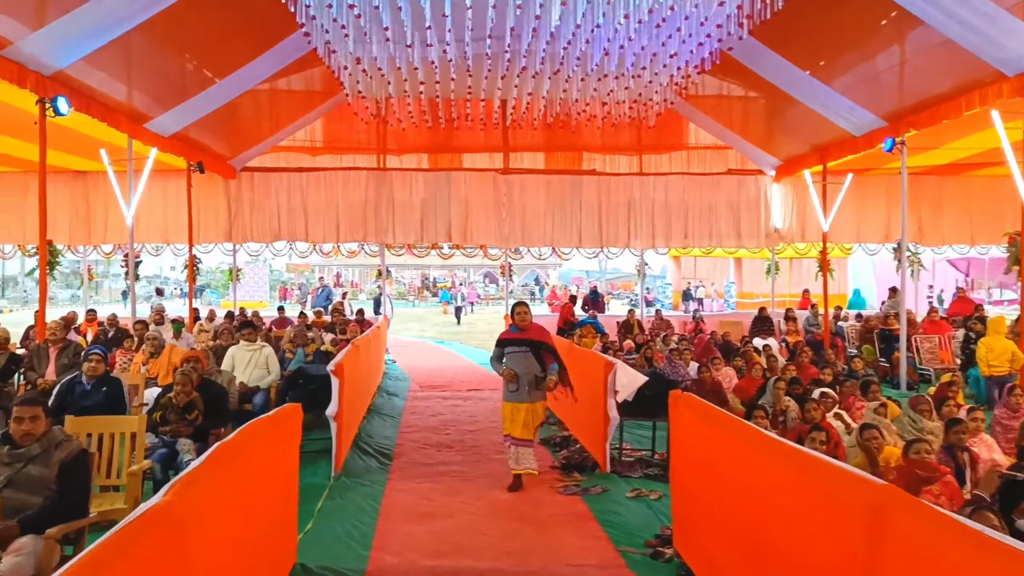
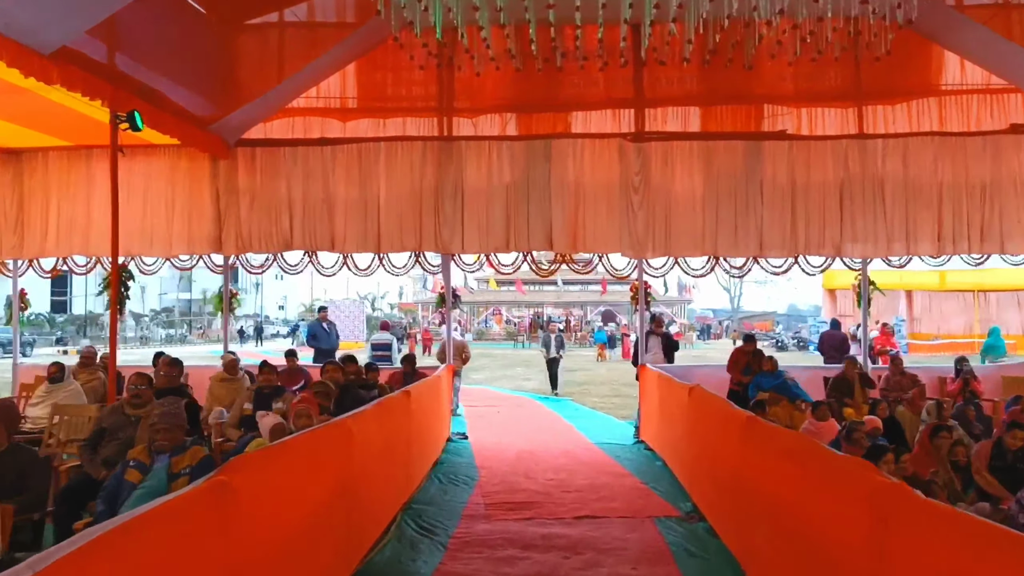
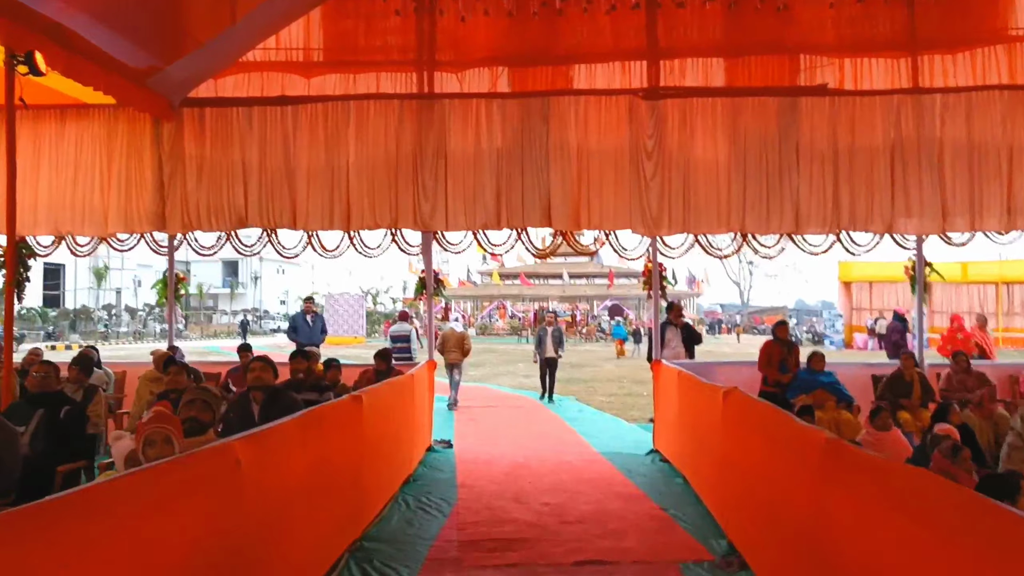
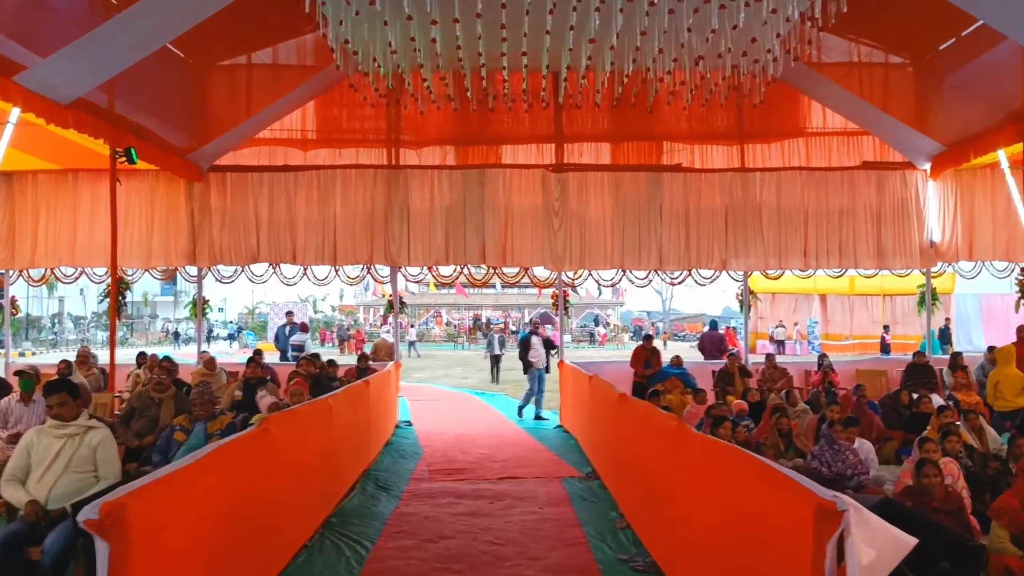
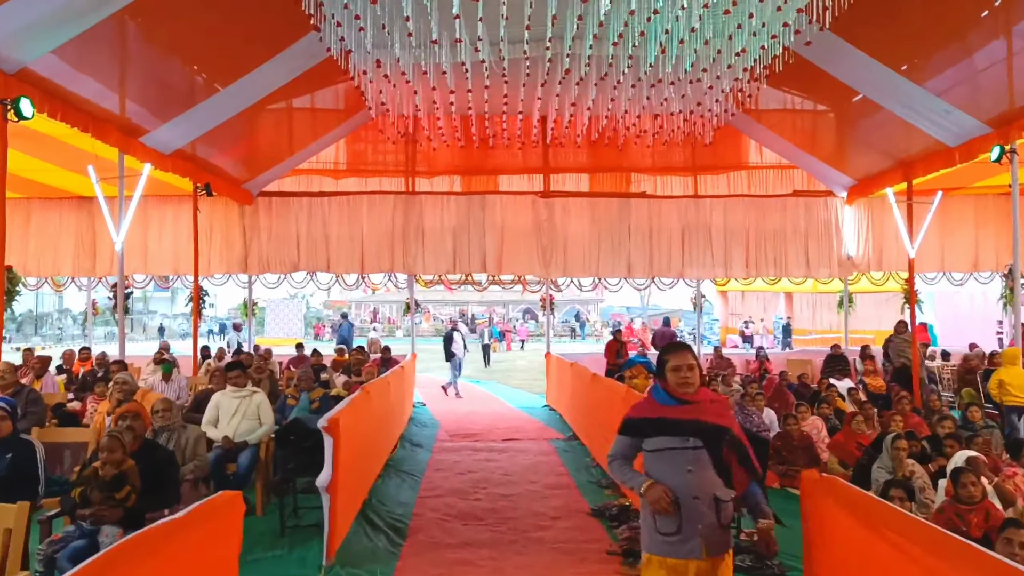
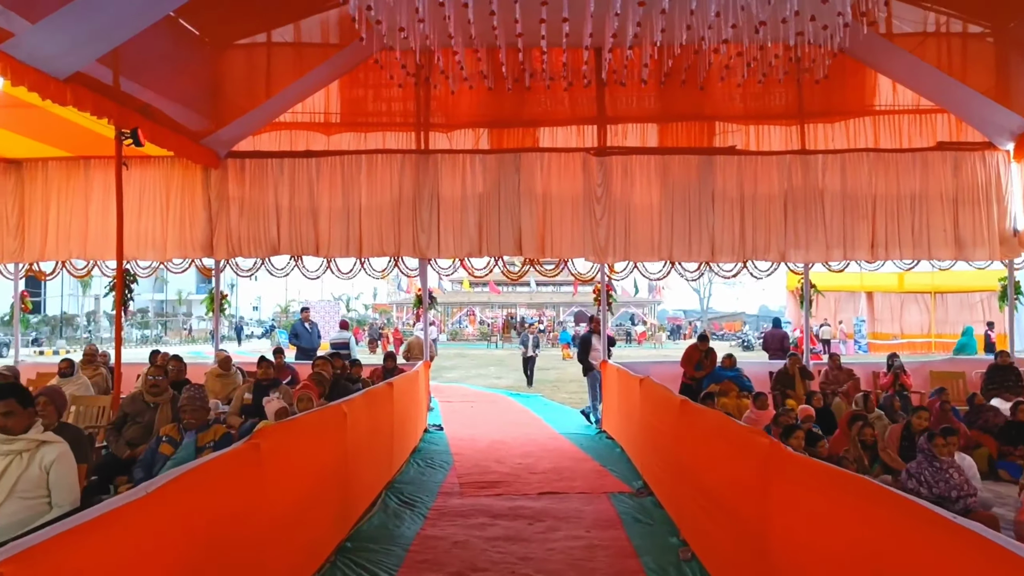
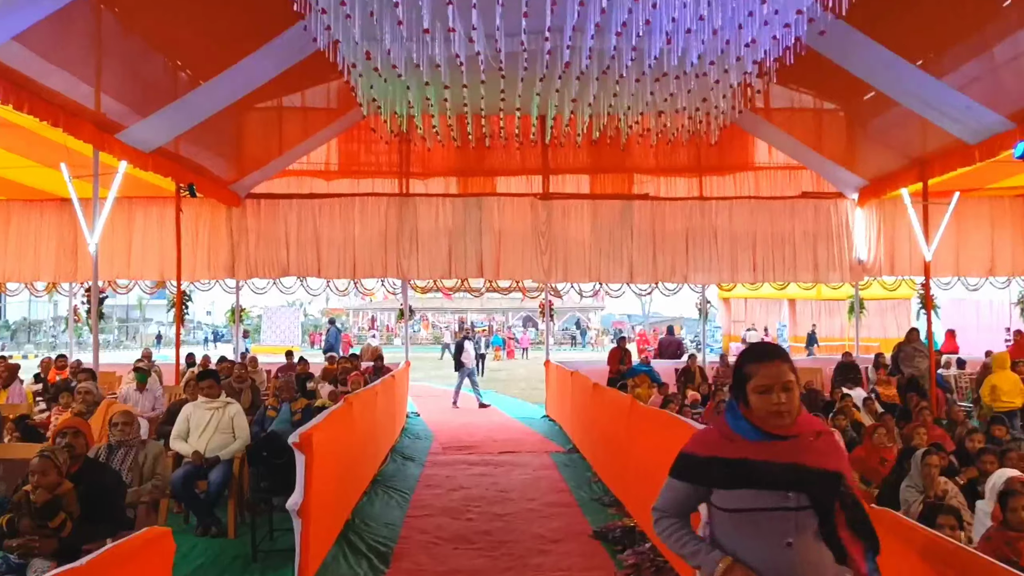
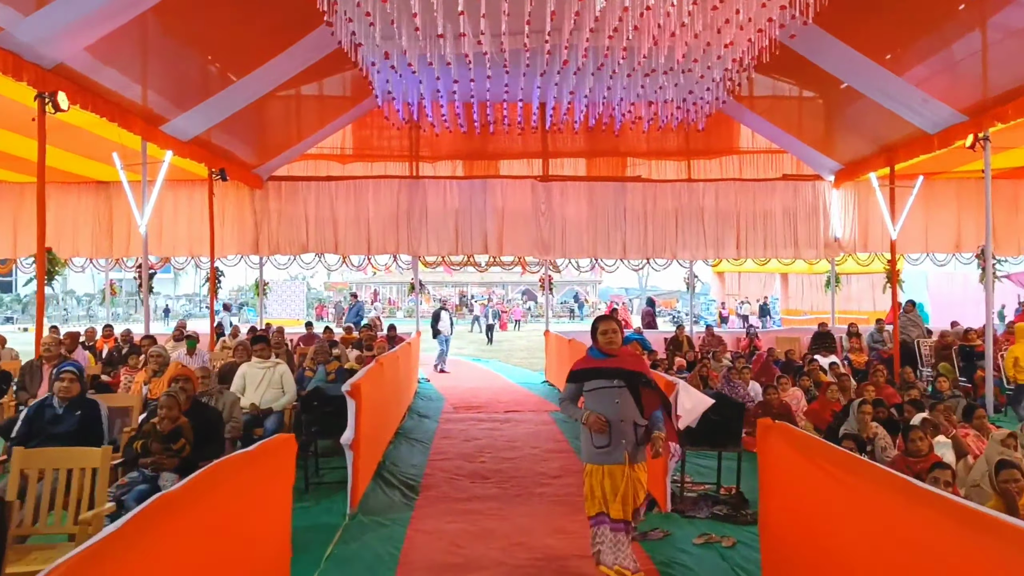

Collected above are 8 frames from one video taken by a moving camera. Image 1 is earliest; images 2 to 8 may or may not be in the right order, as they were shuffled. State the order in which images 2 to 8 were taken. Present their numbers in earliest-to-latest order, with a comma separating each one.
8, 5, 7, 4, 6, 2, 3
